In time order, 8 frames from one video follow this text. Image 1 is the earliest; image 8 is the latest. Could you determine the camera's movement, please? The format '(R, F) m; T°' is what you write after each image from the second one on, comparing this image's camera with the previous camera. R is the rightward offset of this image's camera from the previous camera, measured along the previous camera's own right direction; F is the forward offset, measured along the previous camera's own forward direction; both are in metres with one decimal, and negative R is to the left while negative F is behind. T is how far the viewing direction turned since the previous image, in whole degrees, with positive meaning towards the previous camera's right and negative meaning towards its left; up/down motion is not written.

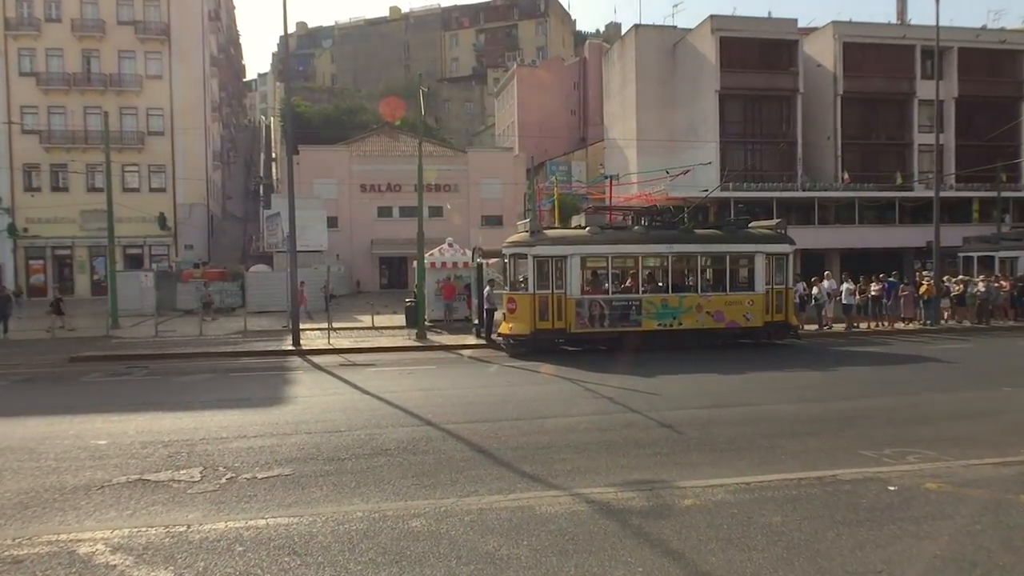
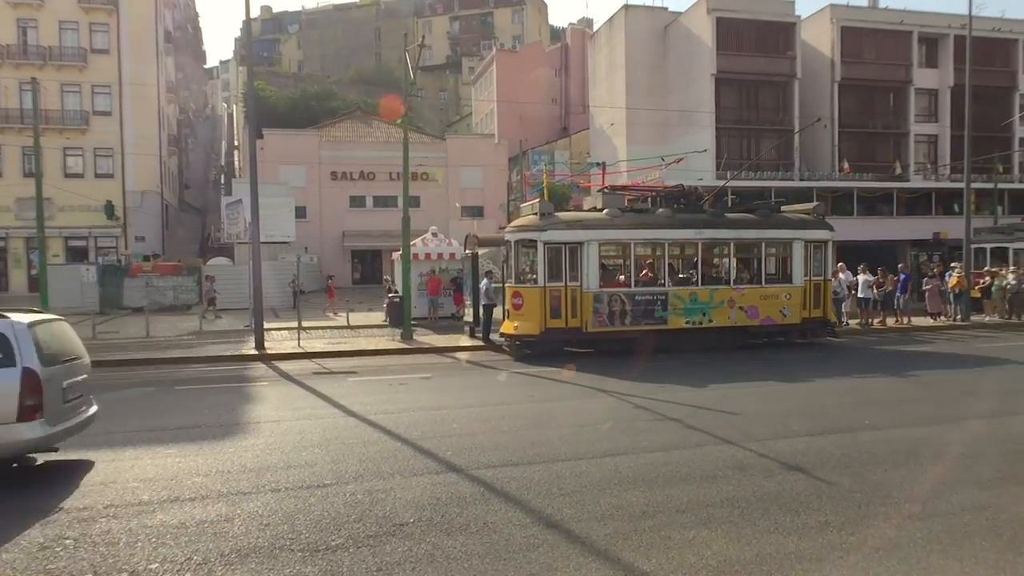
(-0.8, +2.7) m; +3°
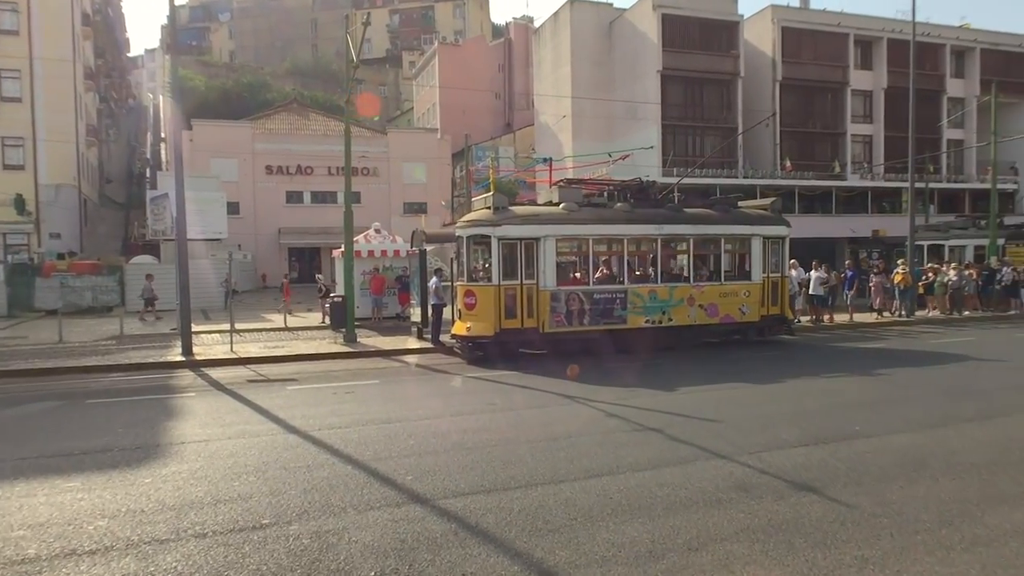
(-0.2, +0.9) m; +5°
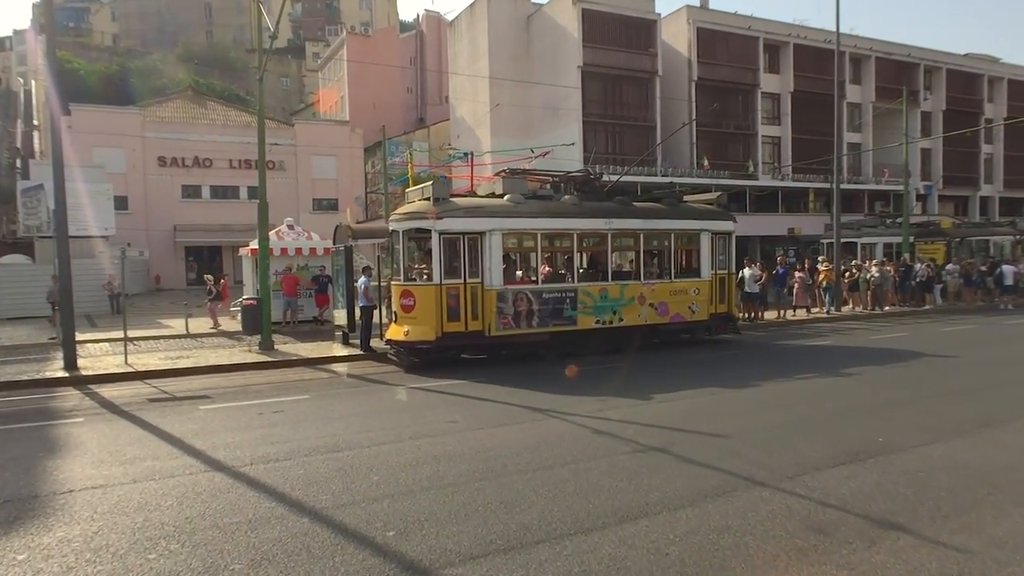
(-0.7, +1.3) m; +8°
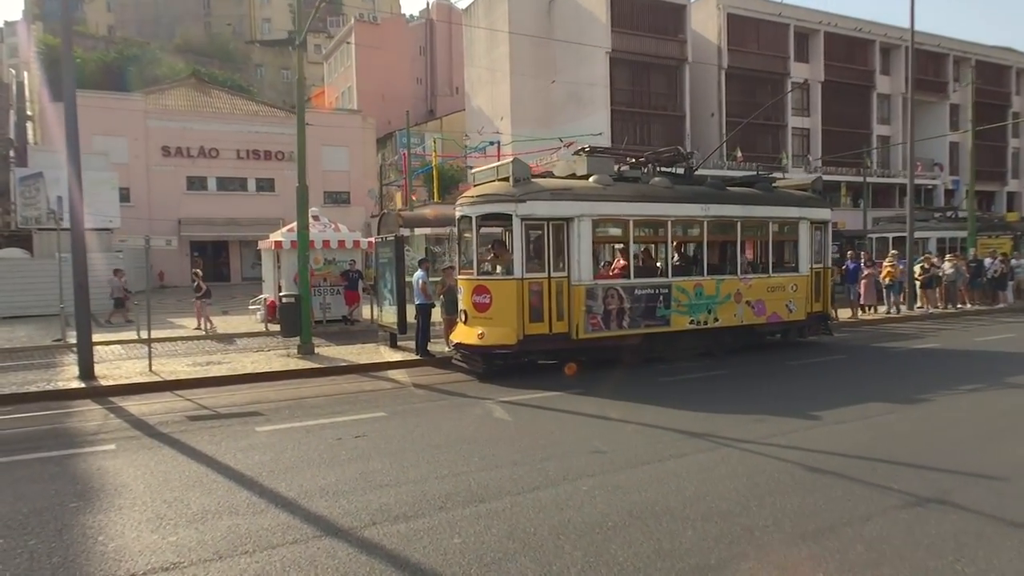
(-1.6, +1.8) m; +1°
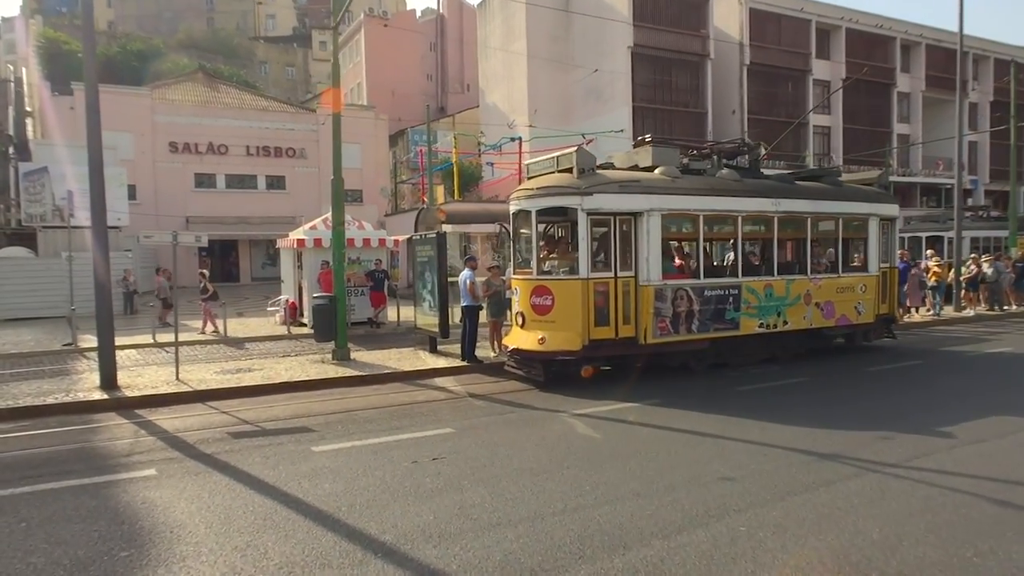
(-1.0, +0.9) m; 0°
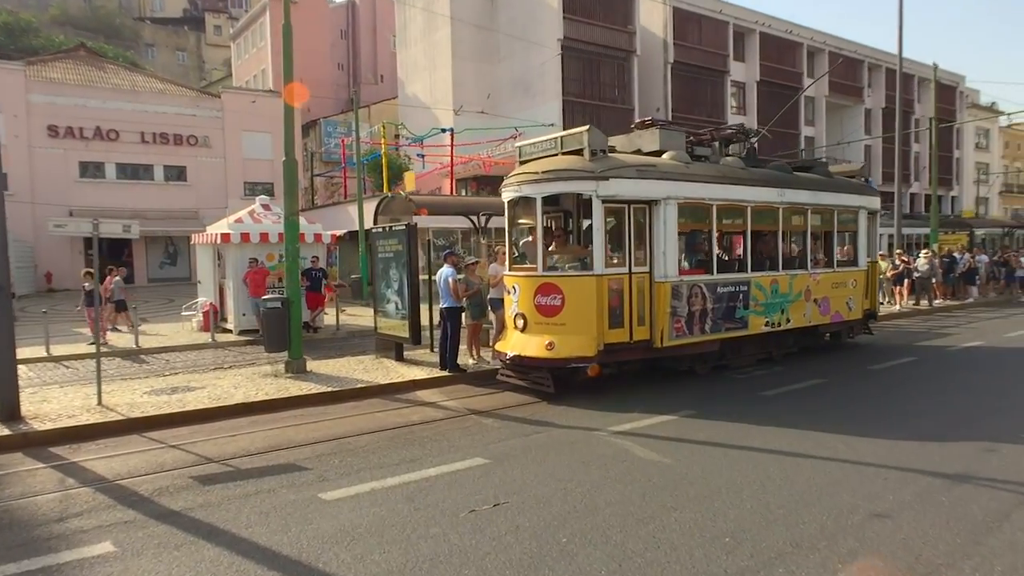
(-1.3, +1.5) m; +8°
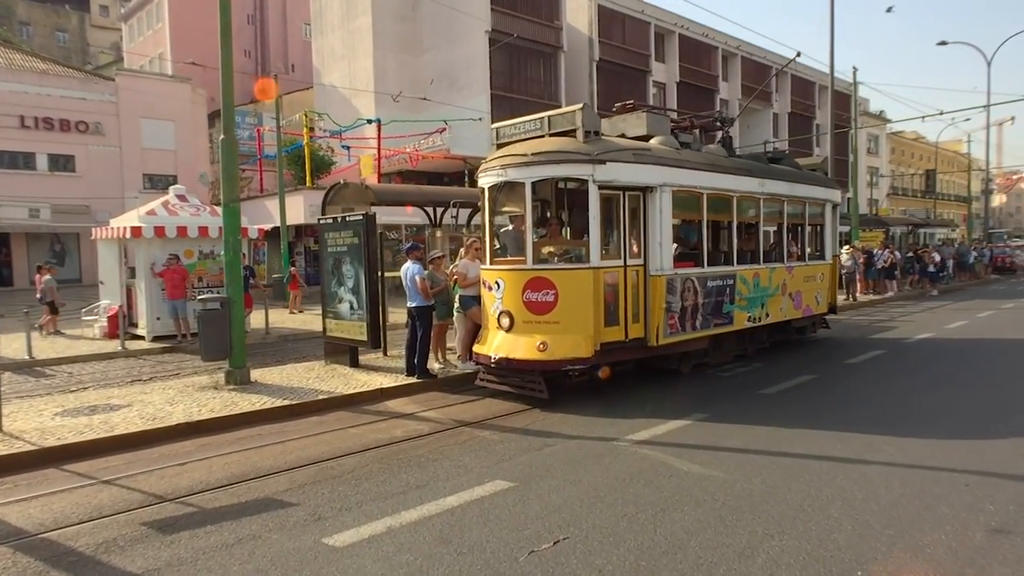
(-0.9, +1.0) m; +8°
